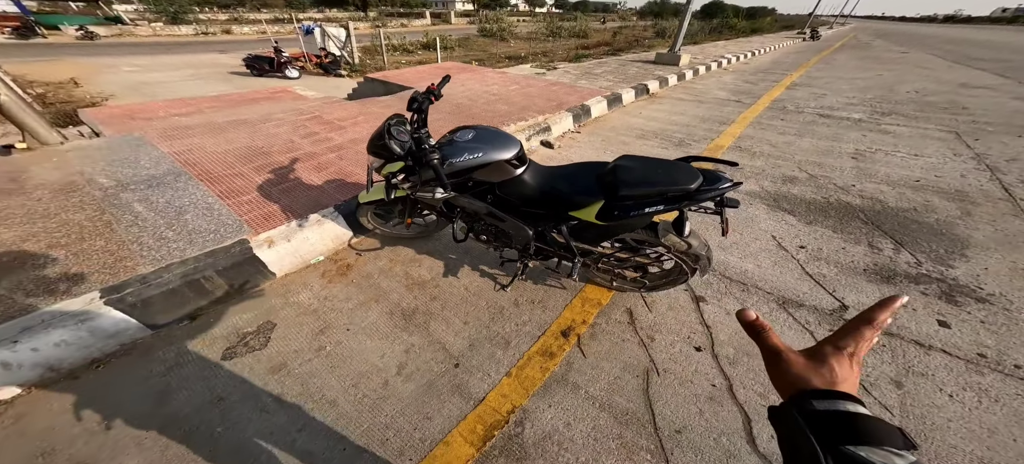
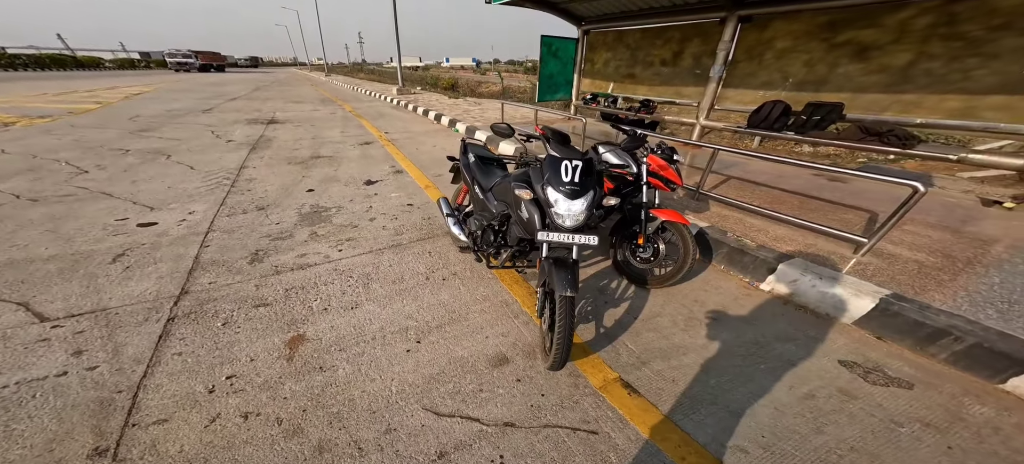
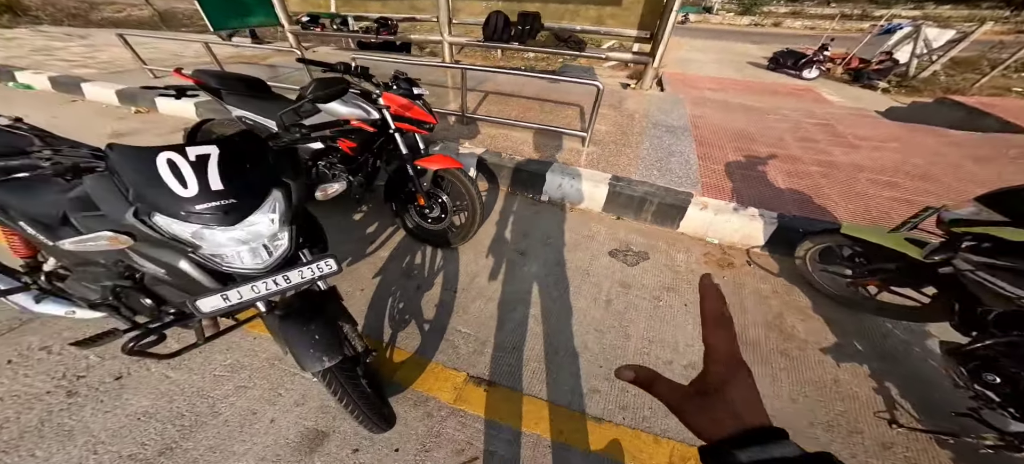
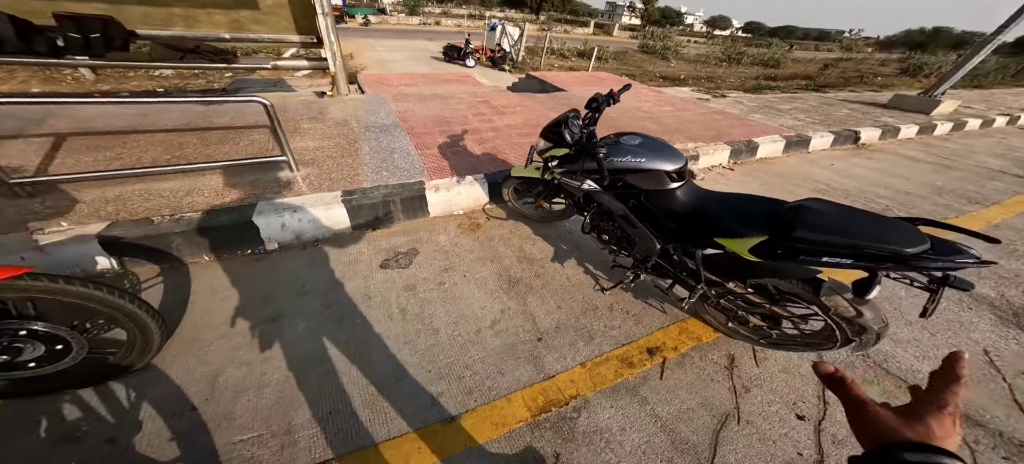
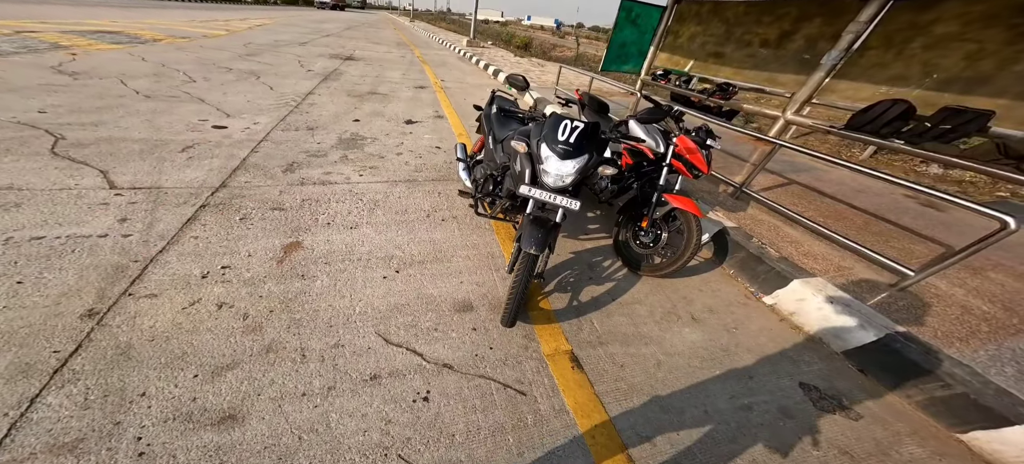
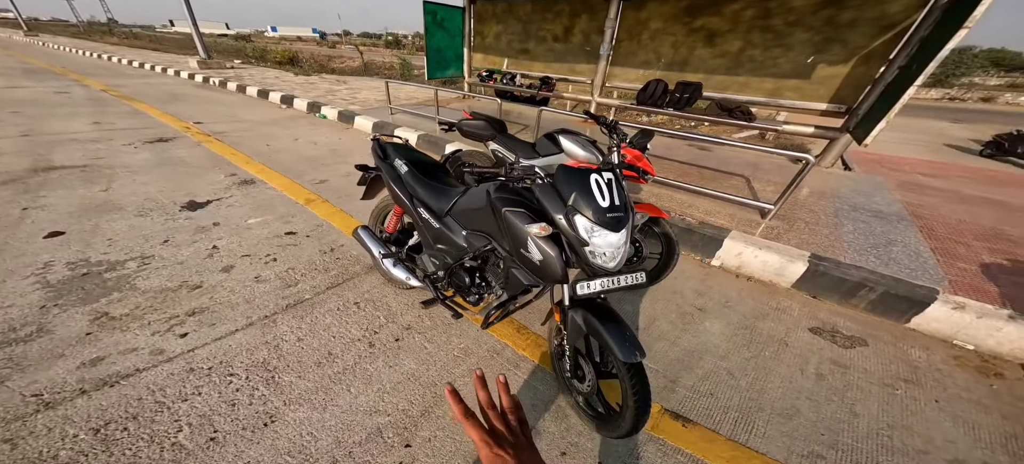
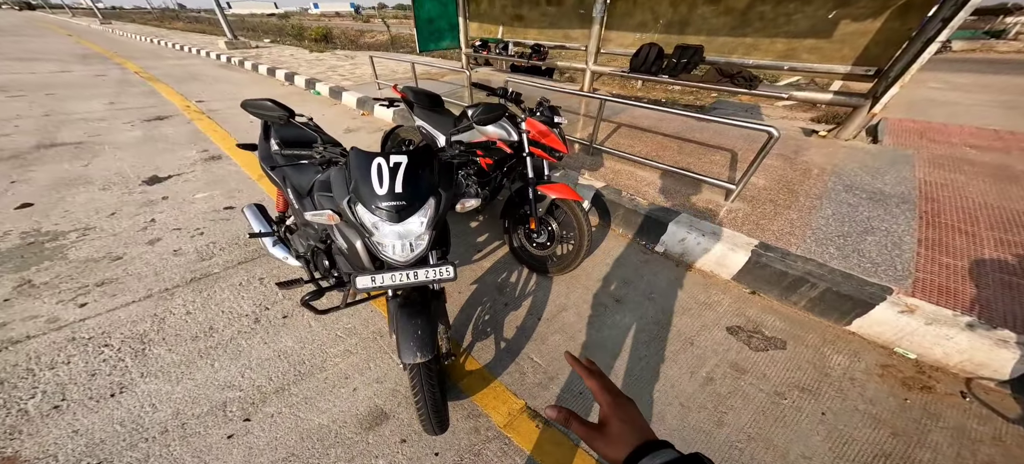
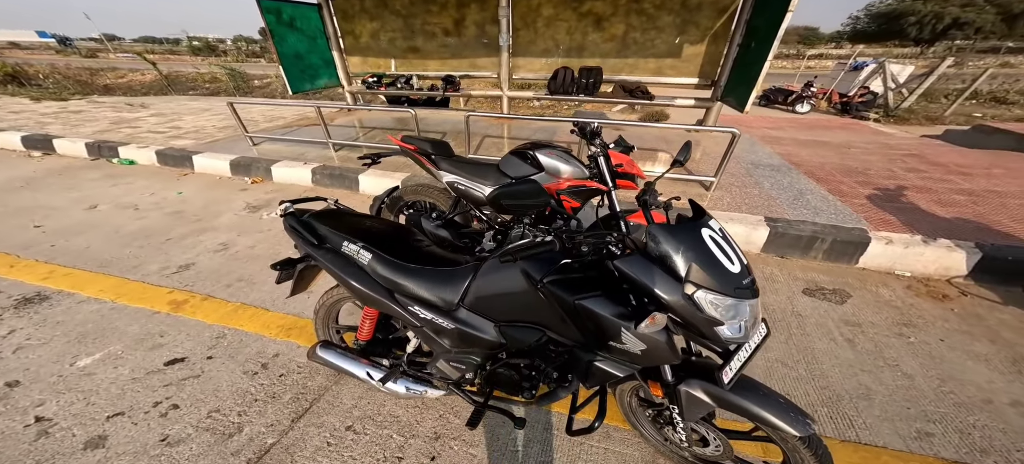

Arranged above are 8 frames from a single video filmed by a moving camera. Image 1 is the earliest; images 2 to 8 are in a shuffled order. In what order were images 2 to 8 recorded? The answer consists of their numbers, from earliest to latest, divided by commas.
4, 3, 7, 5, 2, 6, 8
